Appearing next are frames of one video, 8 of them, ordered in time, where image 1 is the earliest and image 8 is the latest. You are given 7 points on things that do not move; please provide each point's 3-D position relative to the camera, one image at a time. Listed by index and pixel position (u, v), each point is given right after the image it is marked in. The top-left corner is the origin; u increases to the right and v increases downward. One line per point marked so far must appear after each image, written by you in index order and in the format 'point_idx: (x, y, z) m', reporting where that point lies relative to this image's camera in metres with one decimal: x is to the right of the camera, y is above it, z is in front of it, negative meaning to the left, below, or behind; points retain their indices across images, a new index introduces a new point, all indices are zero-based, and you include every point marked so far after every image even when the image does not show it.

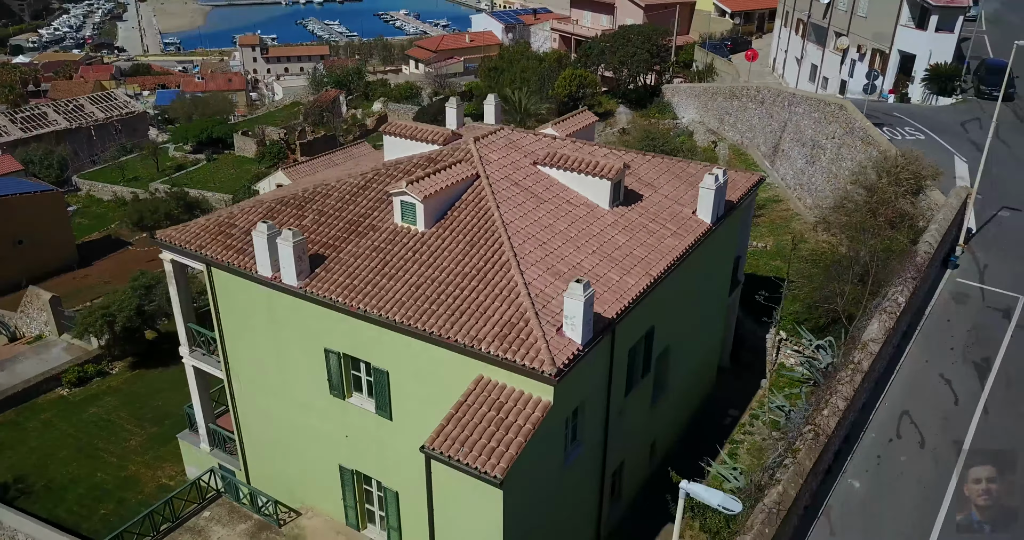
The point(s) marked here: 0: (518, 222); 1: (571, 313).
0: (+0.1, +1.1, +16.5) m
1: (+1.0, -0.8, +13.6) m
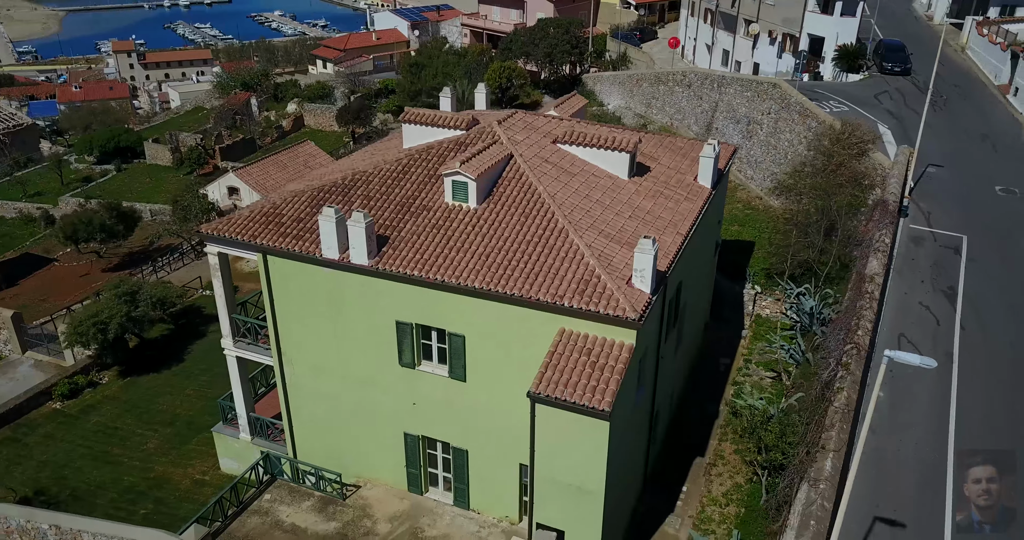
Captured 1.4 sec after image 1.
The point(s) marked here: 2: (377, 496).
0: (+1.1, +1.9, +18.2) m
1: (+2.6, +0.1, +15.4) m
2: (-3.4, -5.7, +19.1) m
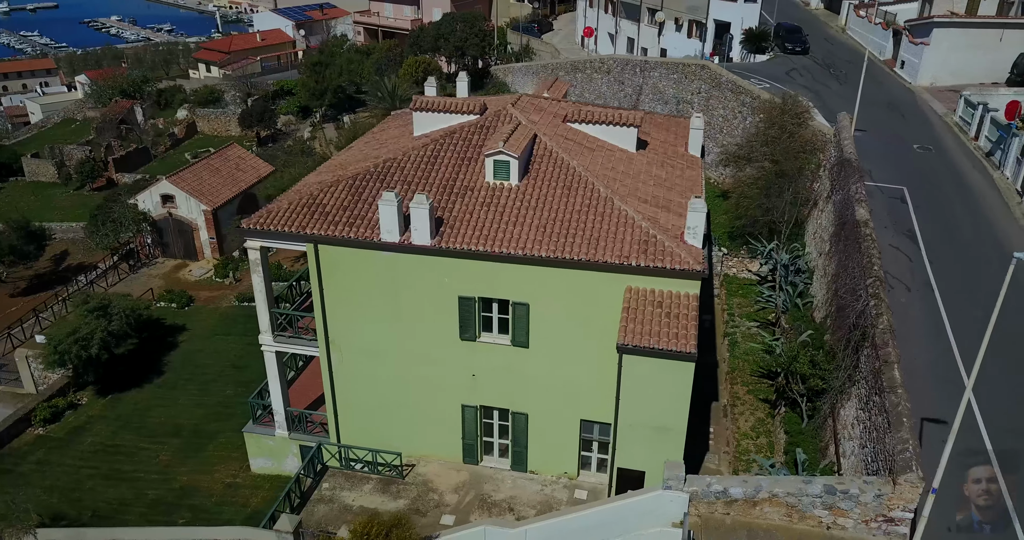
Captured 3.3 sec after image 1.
0: (+2.0, +2.7, +19.5) m
1: (+4.0, +1.0, +17.0) m
2: (-2.0, -5.2, +19.7) m
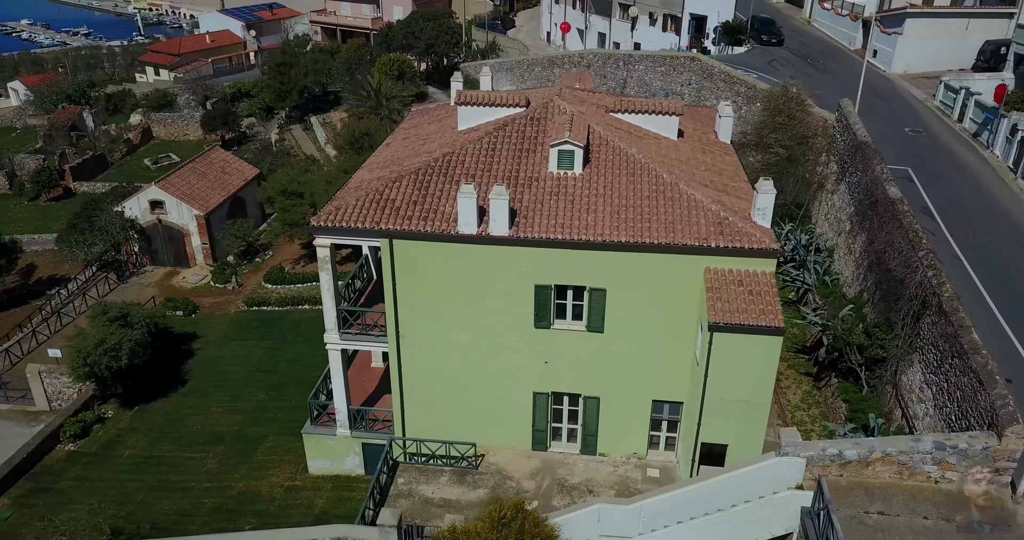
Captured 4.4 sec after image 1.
0: (+3.5, +3.1, +20.1) m
1: (+5.8, +1.5, +17.8) m
2: (-0.1, -5.0, +20.0) m
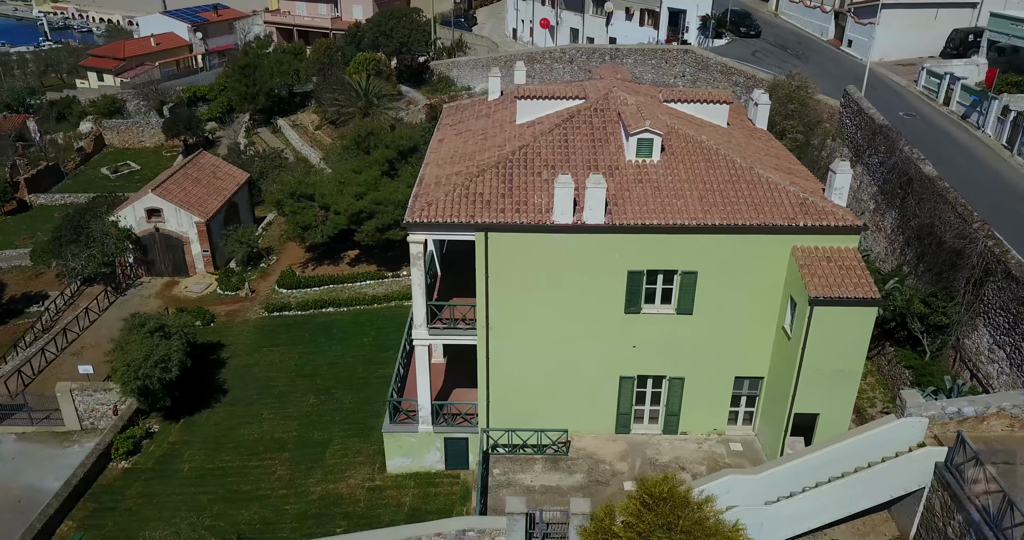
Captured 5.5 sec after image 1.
0: (+5.4, +3.5, +20.8) m
1: (+8.0, +2.1, +18.7) m
2: (+2.2, -4.6, +20.4) m
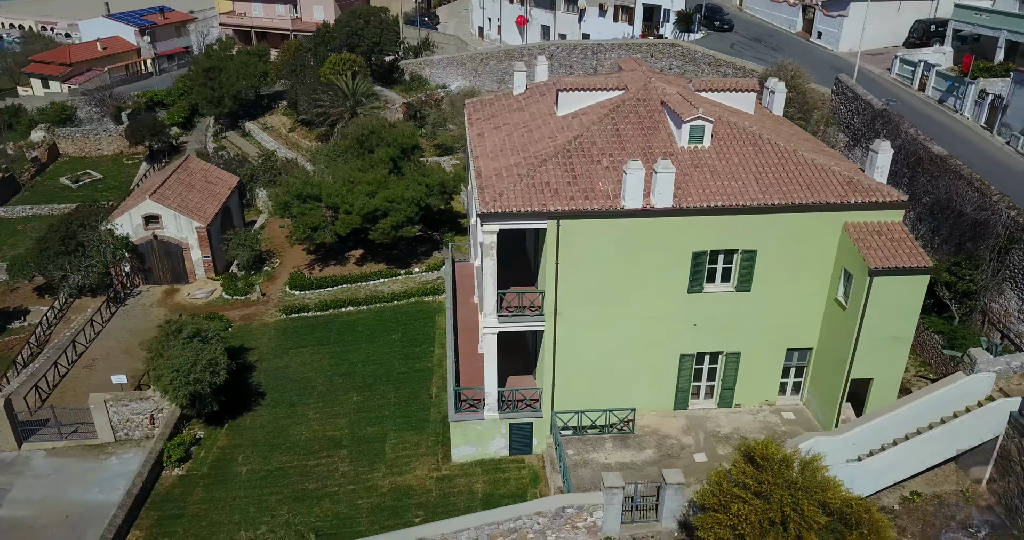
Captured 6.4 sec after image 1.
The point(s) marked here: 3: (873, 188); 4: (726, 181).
0: (+6.9, +4.1, +21.8) m
1: (+9.7, +2.8, +20.0) m
2: (+4.0, -4.2, +21.2) m
3: (+9.3, +2.1, +19.6) m
4: (+5.5, +2.3, +19.7) m
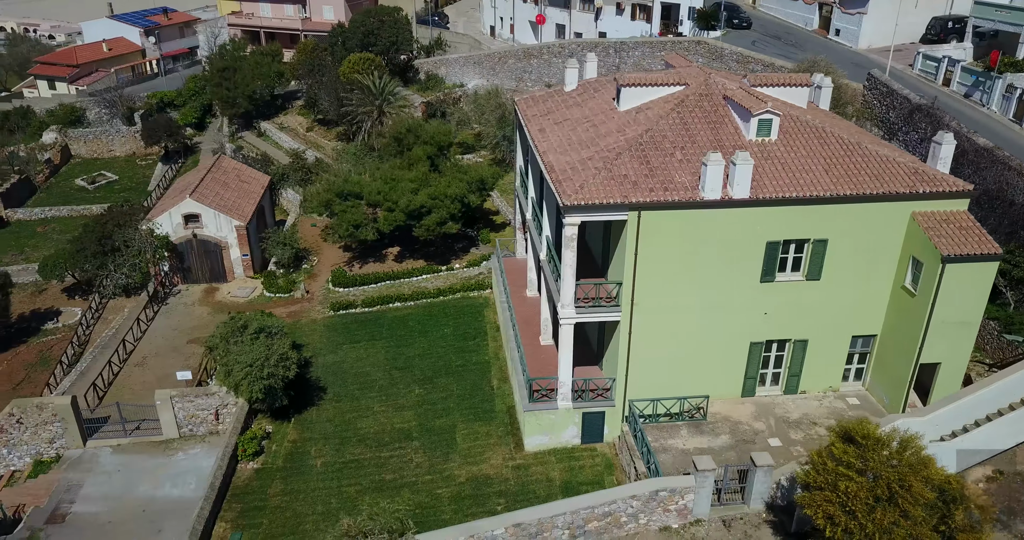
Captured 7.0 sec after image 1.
0: (+8.9, +4.4, +22.4) m
1: (+11.7, +3.1, +20.7) m
2: (+6.1, -3.9, +21.7) m
3: (+11.3, +2.4, +20.3) m
4: (+7.6, +2.6, +20.2) m
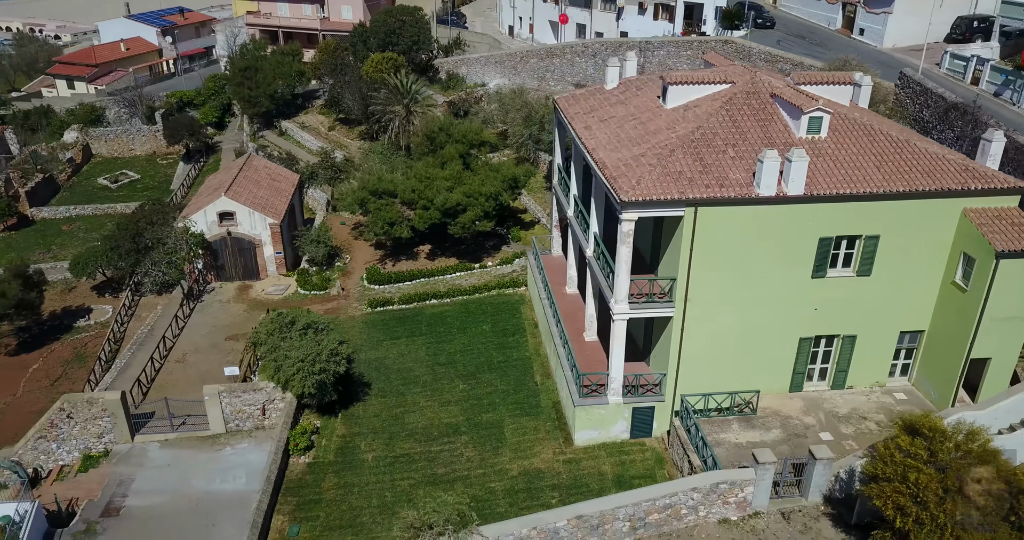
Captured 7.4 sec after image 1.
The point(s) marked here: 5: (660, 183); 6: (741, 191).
0: (+10.3, +4.5, +22.6) m
1: (+13.2, +3.2, +20.9) m
2: (+7.6, -3.8, +21.9) m
3: (+12.8, +2.5, +20.4) m
4: (+9.0, +2.7, +20.4) m
5: (+3.8, +2.2, +19.7) m
6: (+5.9, +2.0, +19.6) m
